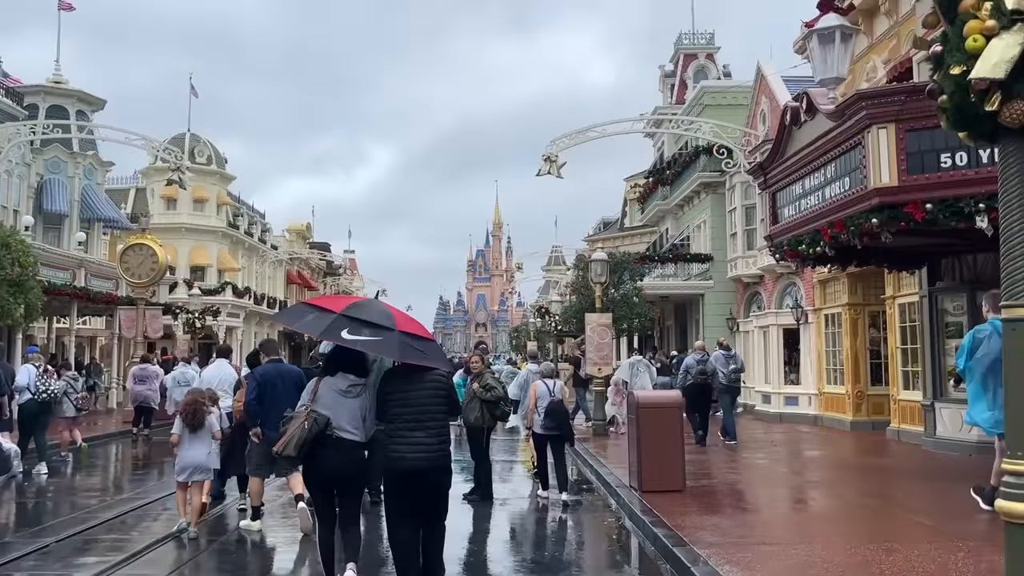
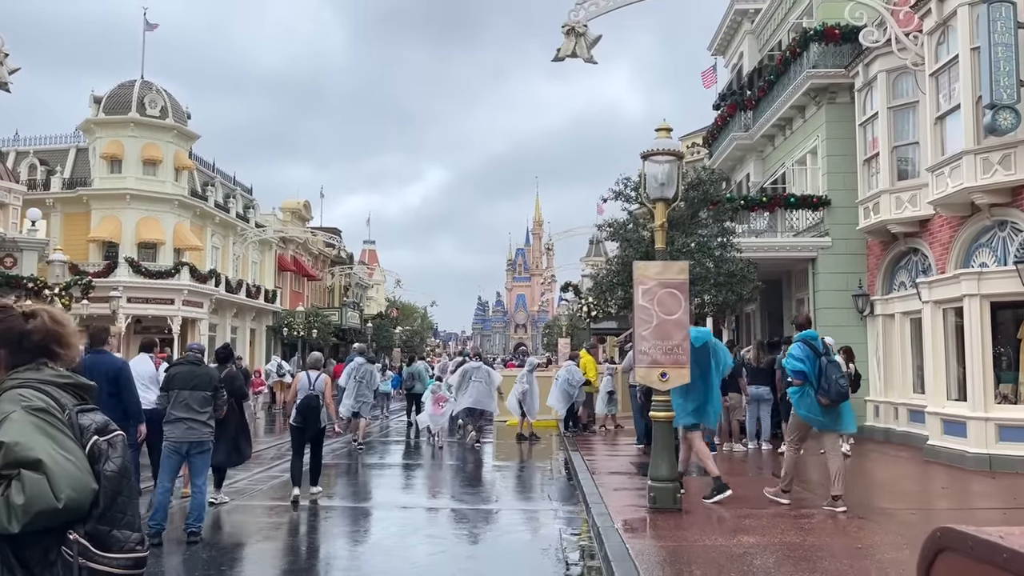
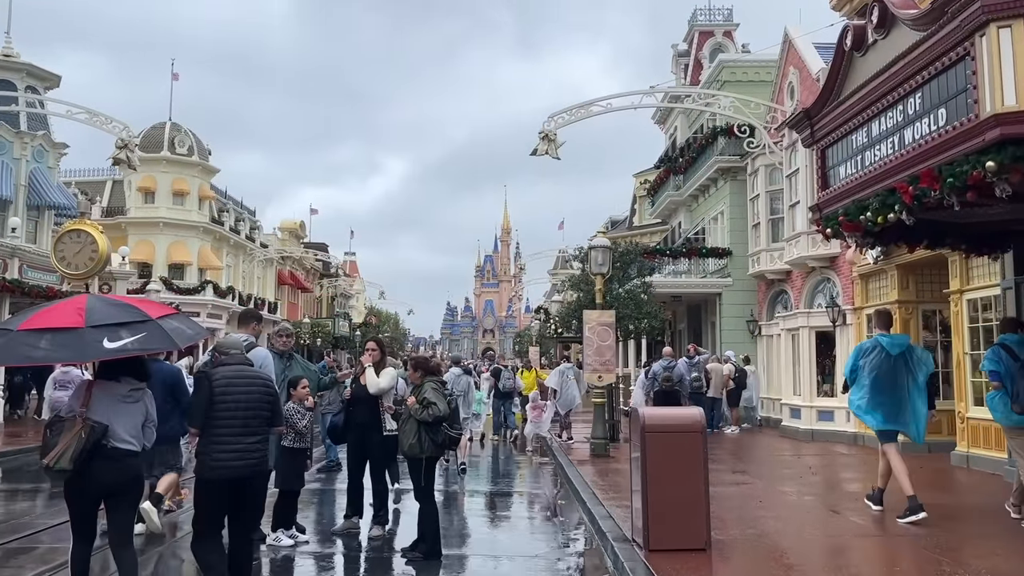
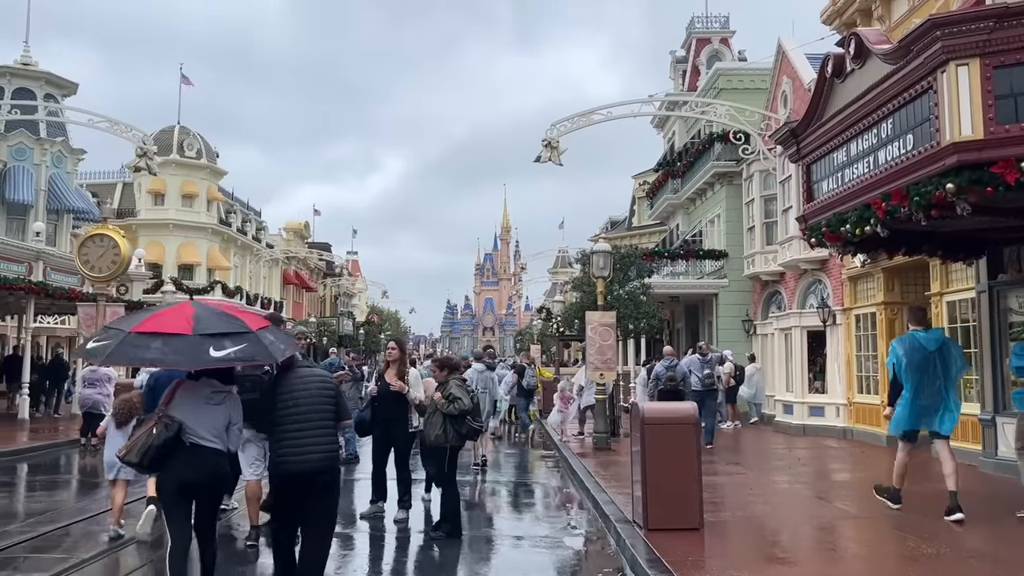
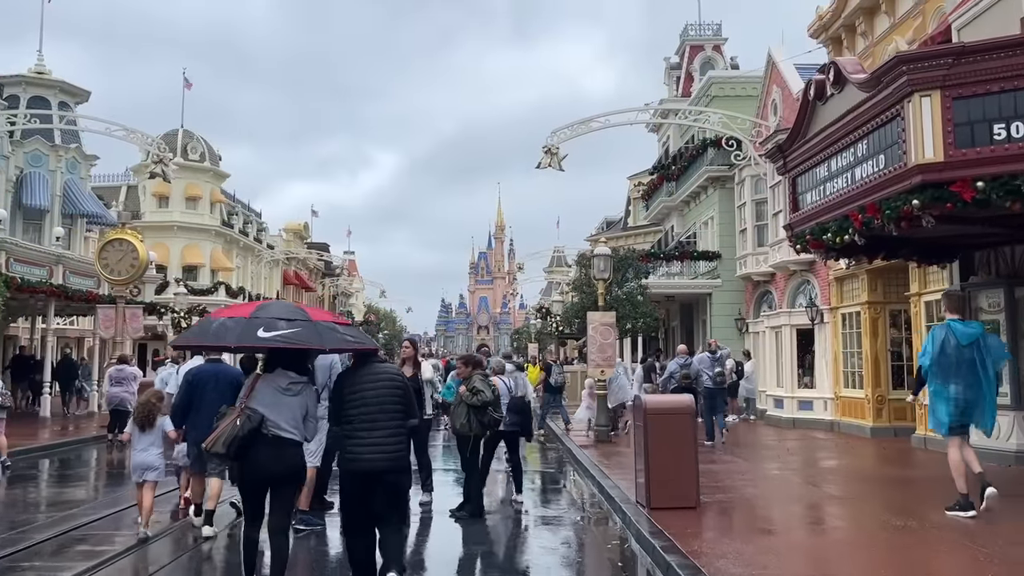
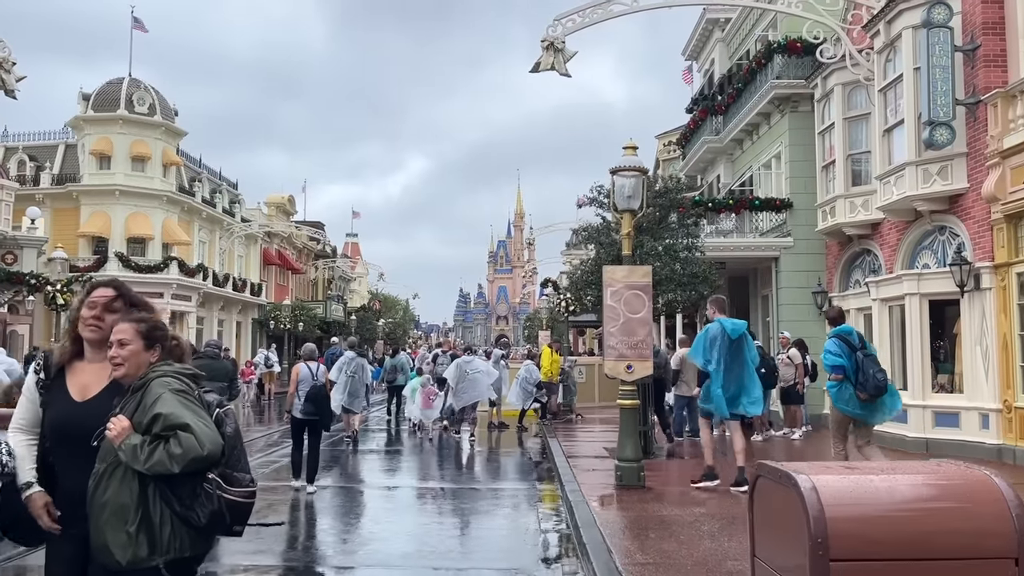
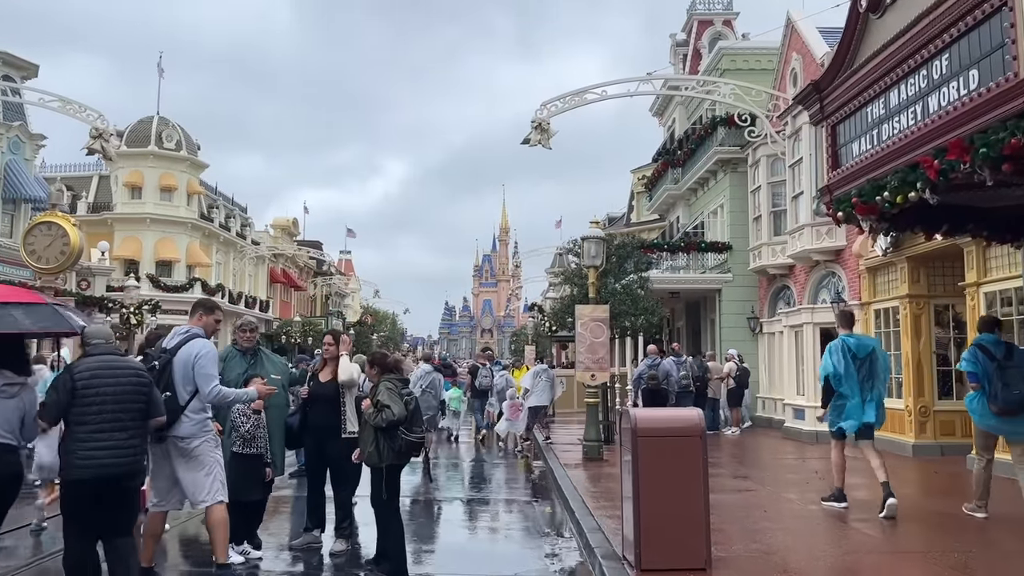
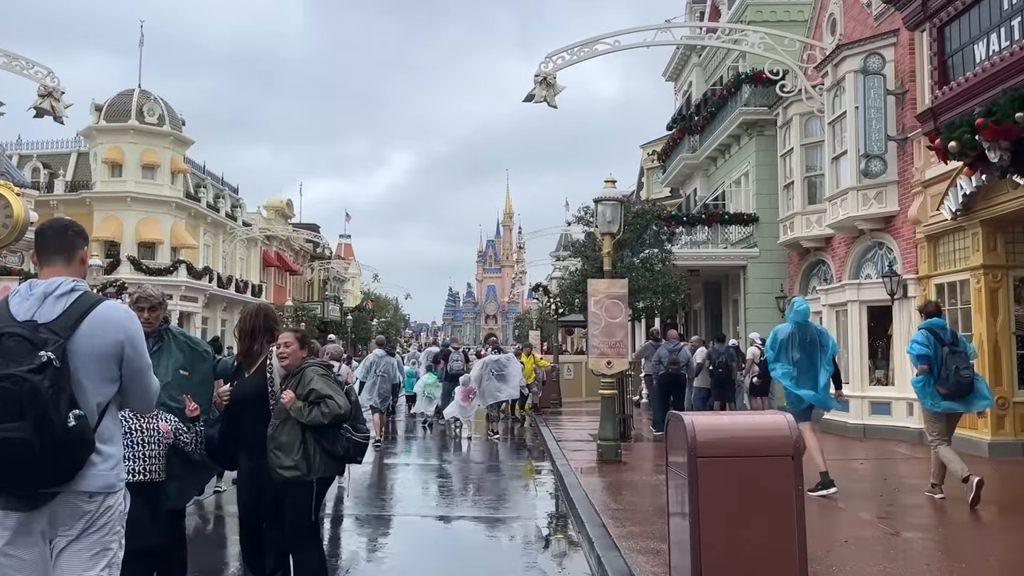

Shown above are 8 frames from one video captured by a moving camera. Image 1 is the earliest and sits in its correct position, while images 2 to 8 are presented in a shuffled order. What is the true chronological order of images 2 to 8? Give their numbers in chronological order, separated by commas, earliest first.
5, 4, 3, 7, 8, 6, 2
